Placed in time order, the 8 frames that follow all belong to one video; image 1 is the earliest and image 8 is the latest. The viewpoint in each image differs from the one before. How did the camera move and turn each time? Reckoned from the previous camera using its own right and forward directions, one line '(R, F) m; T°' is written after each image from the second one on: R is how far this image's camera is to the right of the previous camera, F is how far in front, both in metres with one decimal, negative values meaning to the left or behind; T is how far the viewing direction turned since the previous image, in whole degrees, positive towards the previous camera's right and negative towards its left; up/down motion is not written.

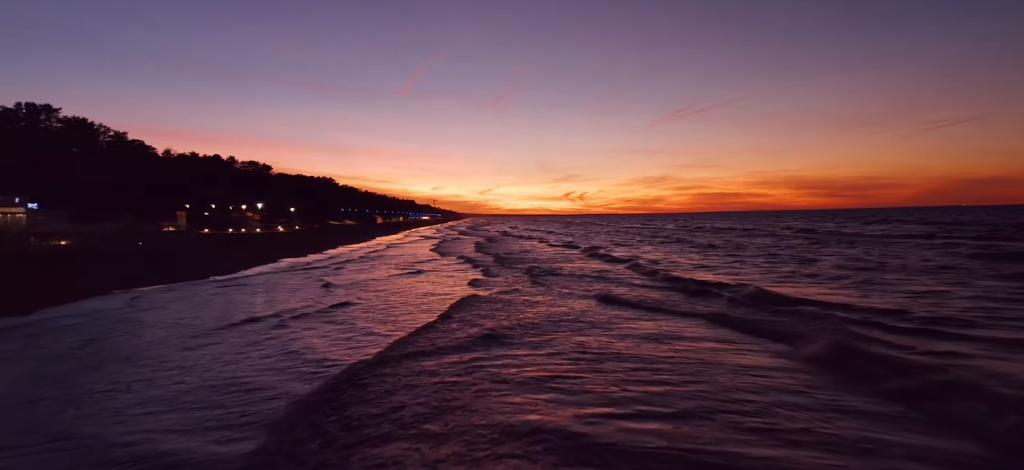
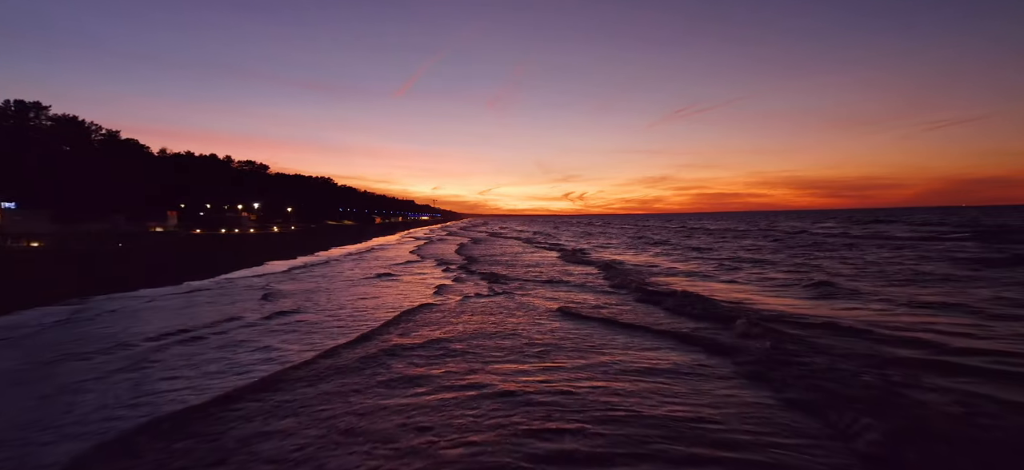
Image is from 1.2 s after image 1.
(+1.1, +1.0) m; 0°
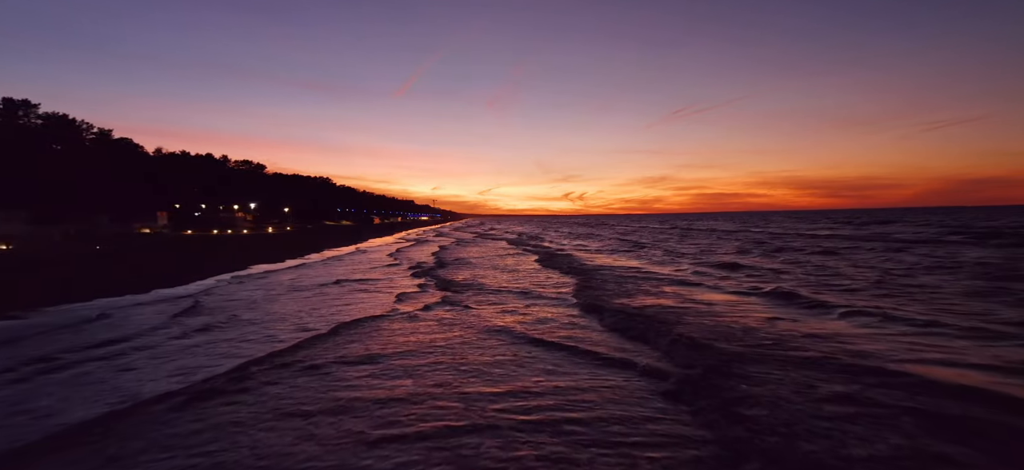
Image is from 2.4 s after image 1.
(+1.2, +1.0) m; 0°
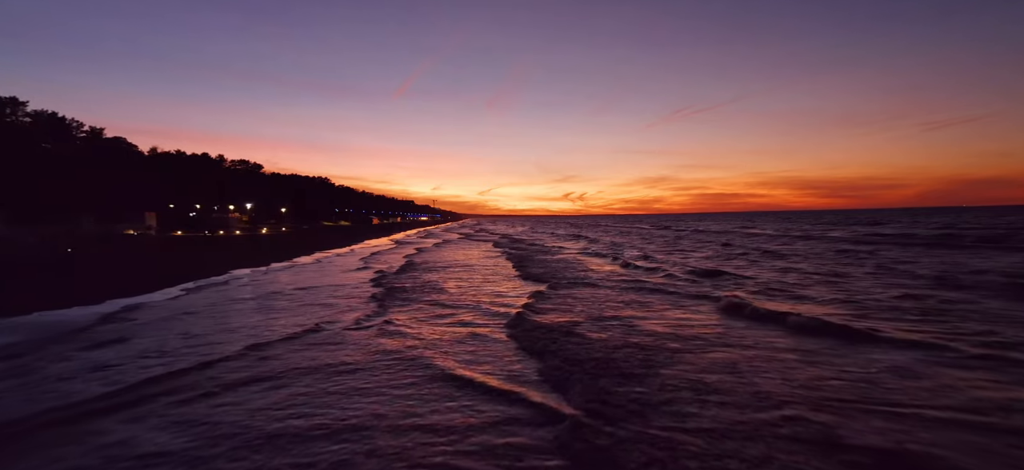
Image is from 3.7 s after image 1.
(+1.3, +1.2) m; 0°
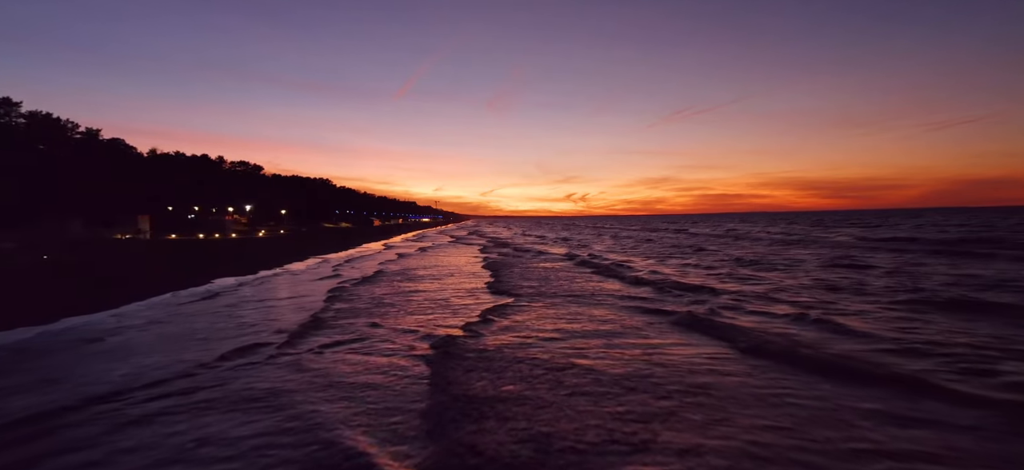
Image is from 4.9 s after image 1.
(+1.3, +0.9) m; 0°
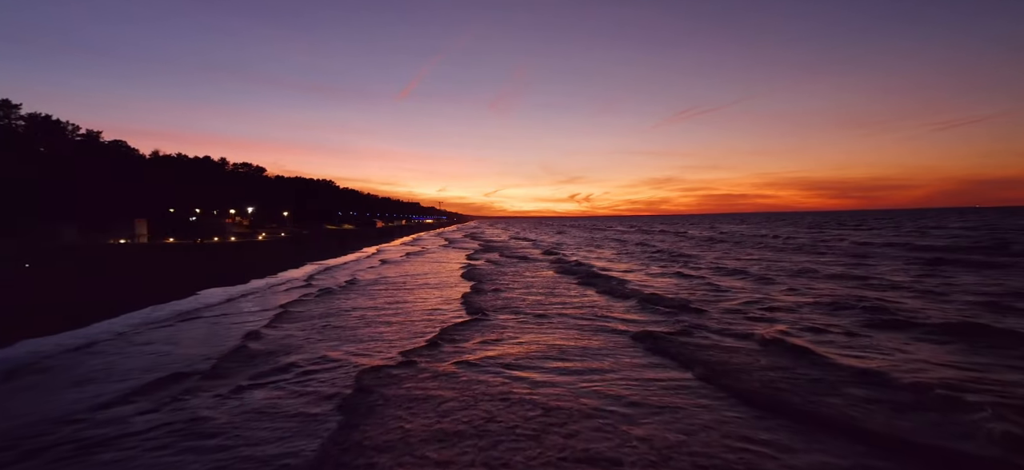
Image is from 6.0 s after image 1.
(+1.2, +0.7) m; 0°
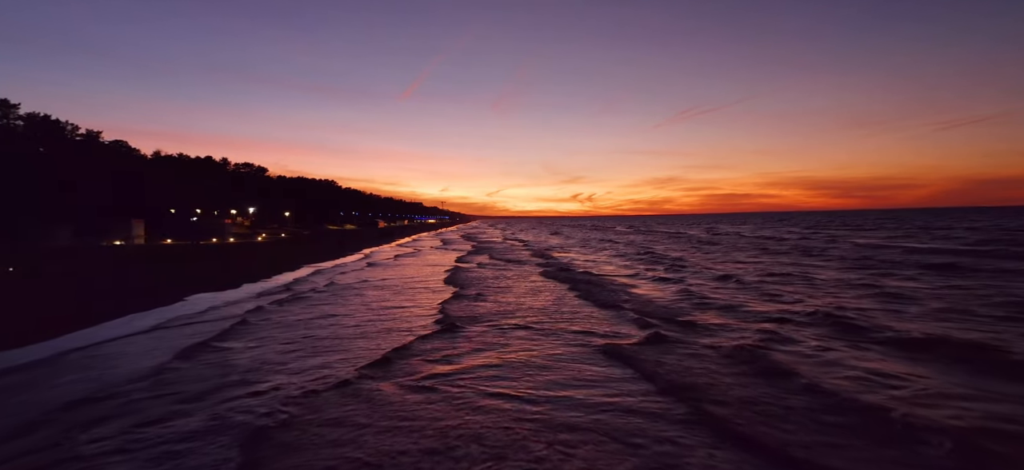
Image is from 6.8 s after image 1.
(+0.9, +0.5) m; 0°
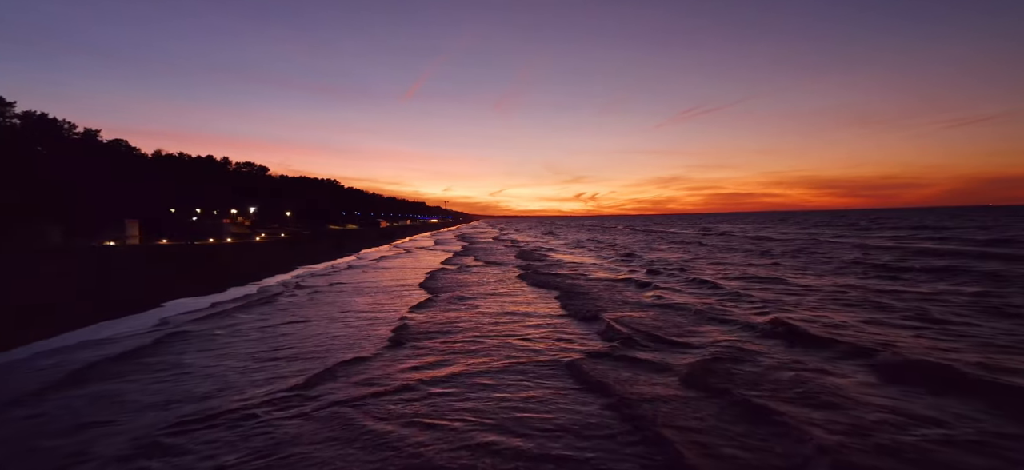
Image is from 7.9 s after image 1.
(+1.2, +0.9) m; 0°
